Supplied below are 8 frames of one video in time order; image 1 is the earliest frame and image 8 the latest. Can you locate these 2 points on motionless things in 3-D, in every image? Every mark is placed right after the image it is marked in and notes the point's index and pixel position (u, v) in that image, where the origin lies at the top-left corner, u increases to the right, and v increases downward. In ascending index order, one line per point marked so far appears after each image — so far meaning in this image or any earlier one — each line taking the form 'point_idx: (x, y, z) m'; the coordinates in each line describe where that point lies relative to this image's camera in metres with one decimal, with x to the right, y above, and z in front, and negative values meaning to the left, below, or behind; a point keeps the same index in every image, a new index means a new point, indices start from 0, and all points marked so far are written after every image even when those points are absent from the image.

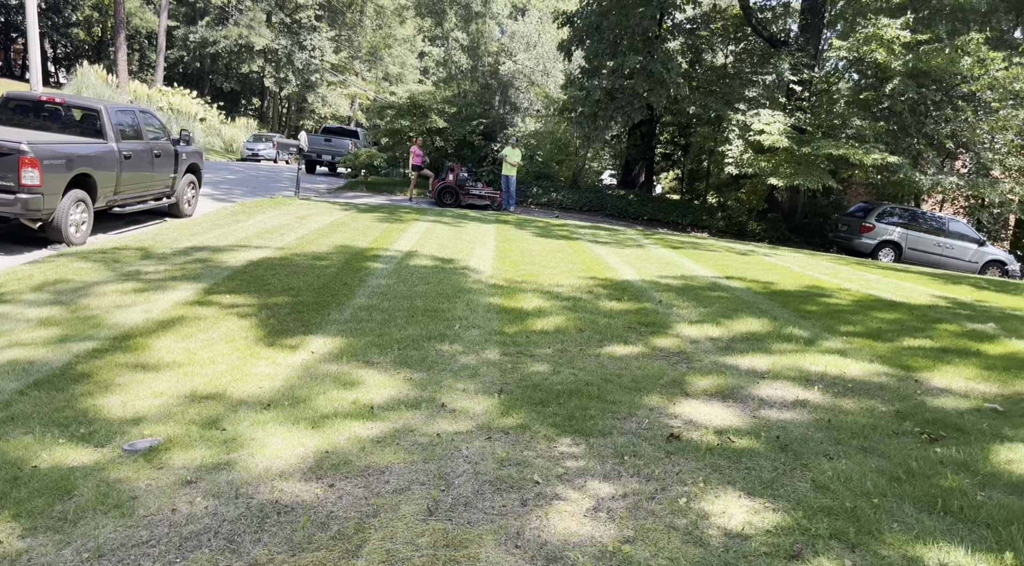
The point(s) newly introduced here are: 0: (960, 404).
0: (+2.2, -0.6, +4.2) m
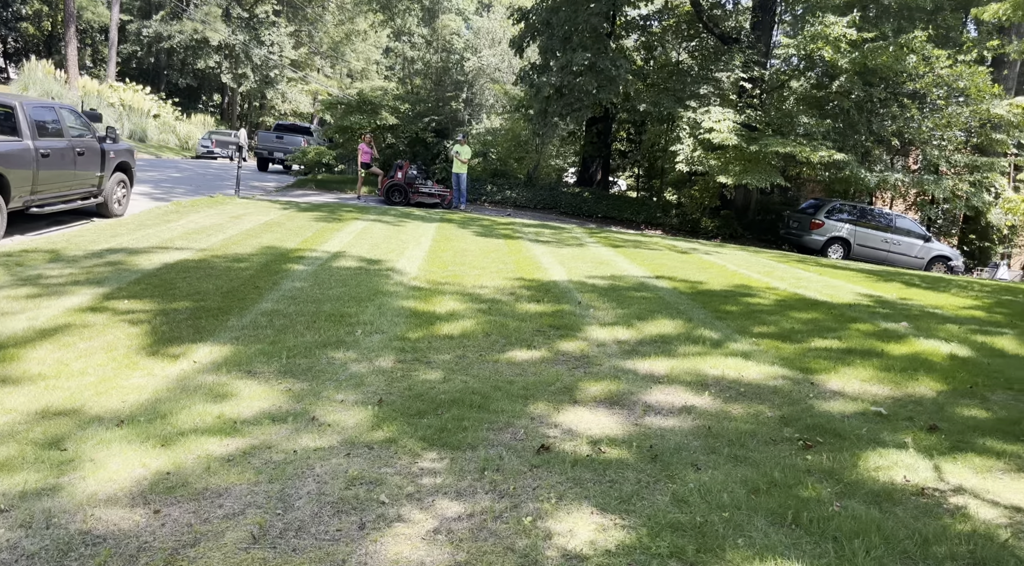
0: (+1.6, -0.6, +4.2) m
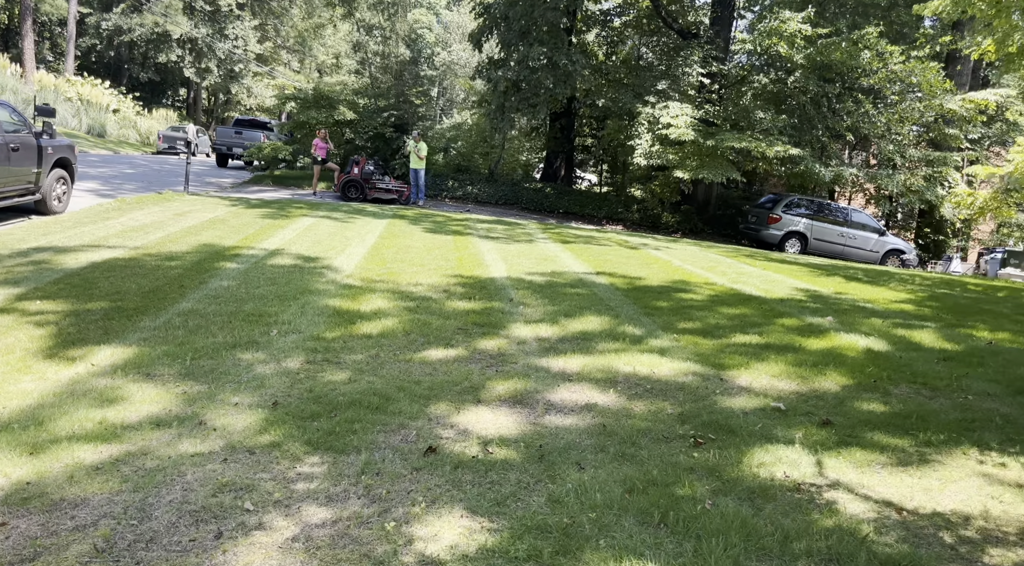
0: (+1.2, -0.6, +4.2) m
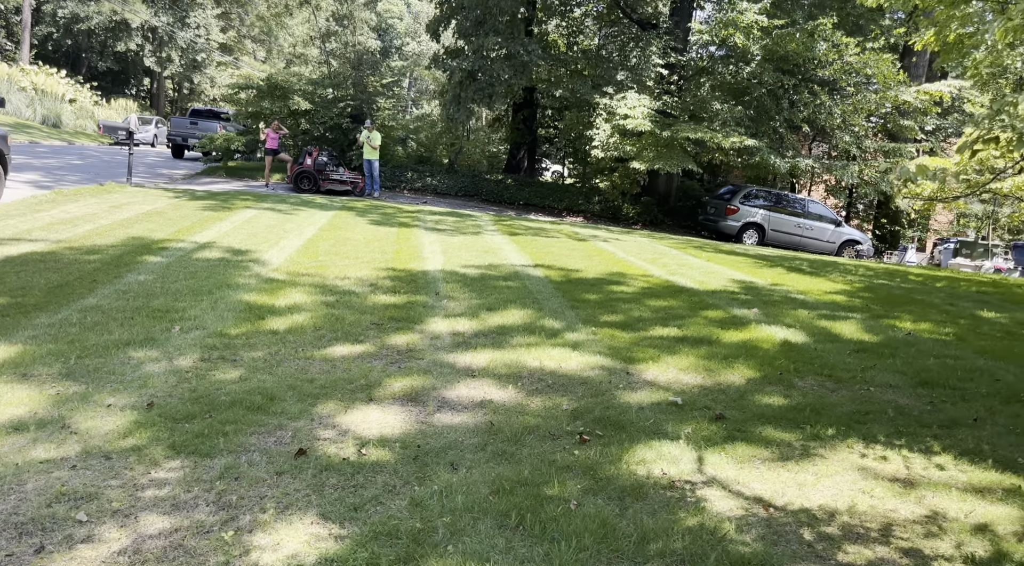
0: (+0.7, -0.6, +4.2) m
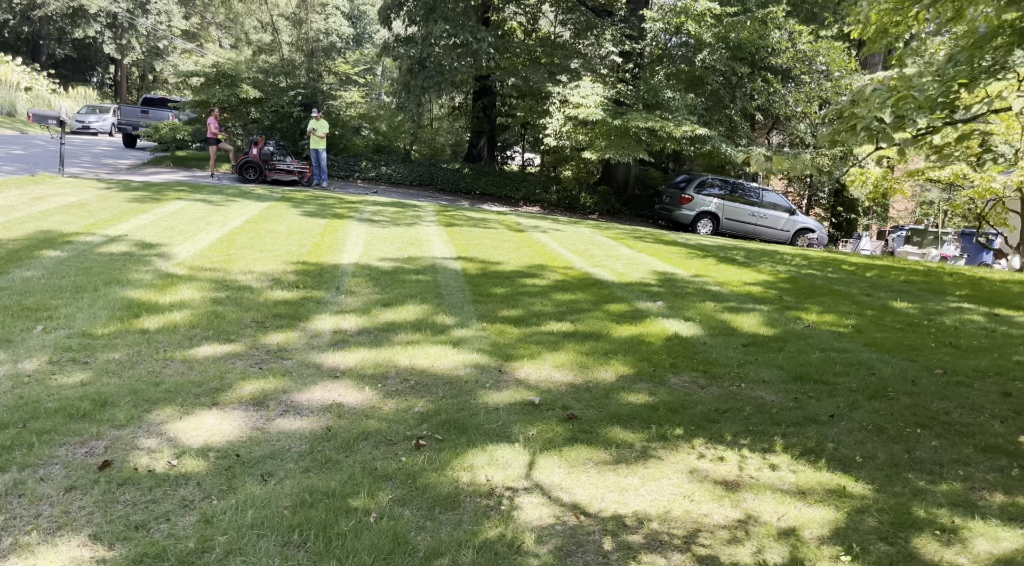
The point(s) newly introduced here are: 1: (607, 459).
0: (0.0, -0.6, +4.1) m
1: (+0.4, -0.7, +3.2) m
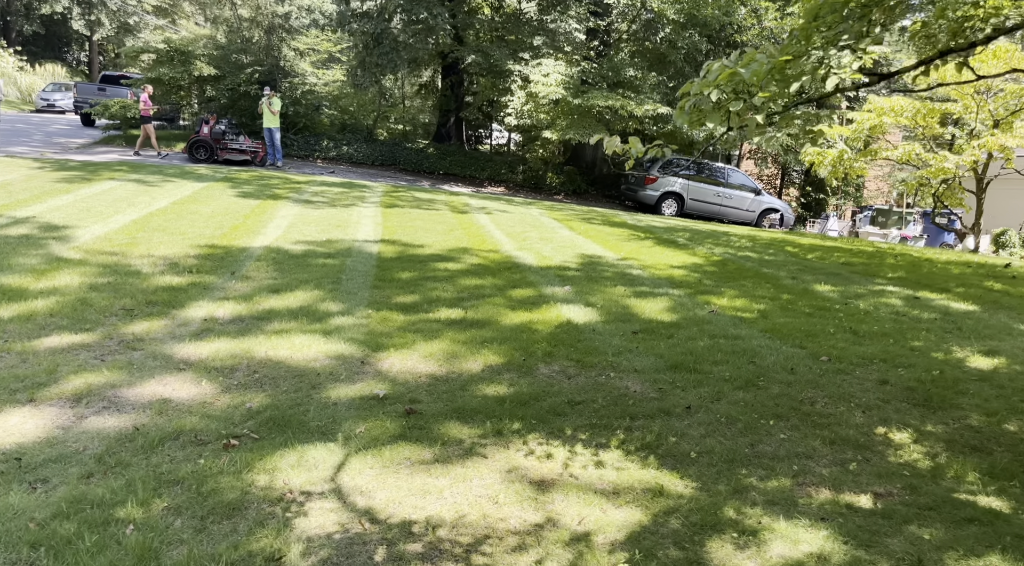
0: (-0.7, -0.5, +3.9) m
1: (-0.3, -0.6, +3.1) m
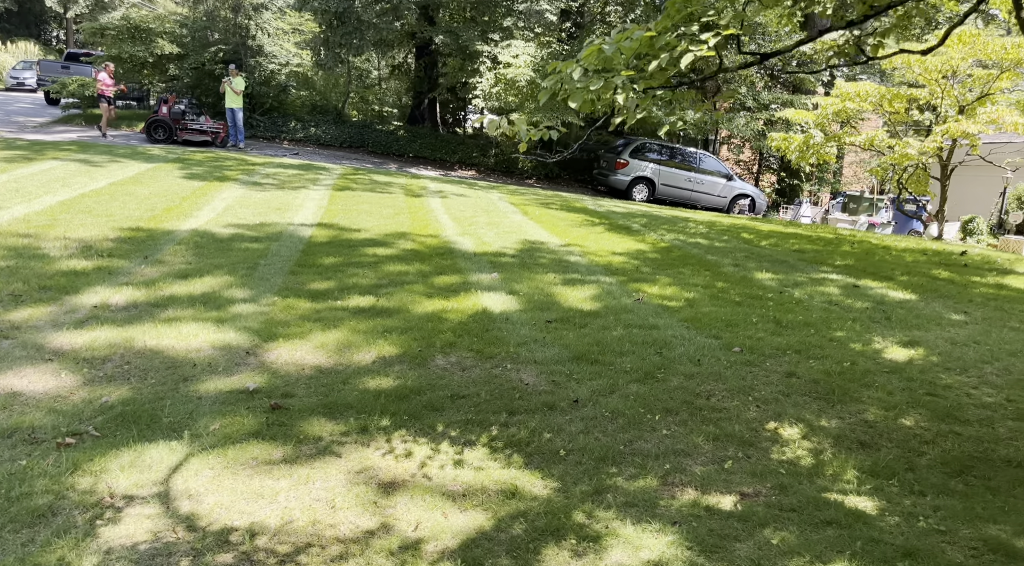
0: (-1.2, -0.4, +3.8) m
1: (-0.8, -0.6, +2.9) m
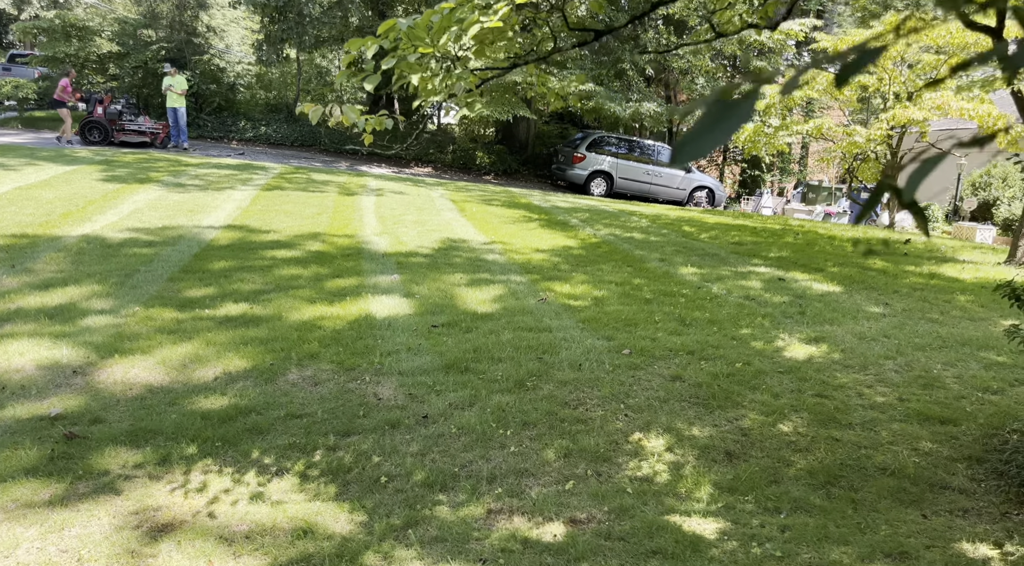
0: (-1.9, -0.5, +3.4) m
1: (-1.4, -0.6, +2.6) m
